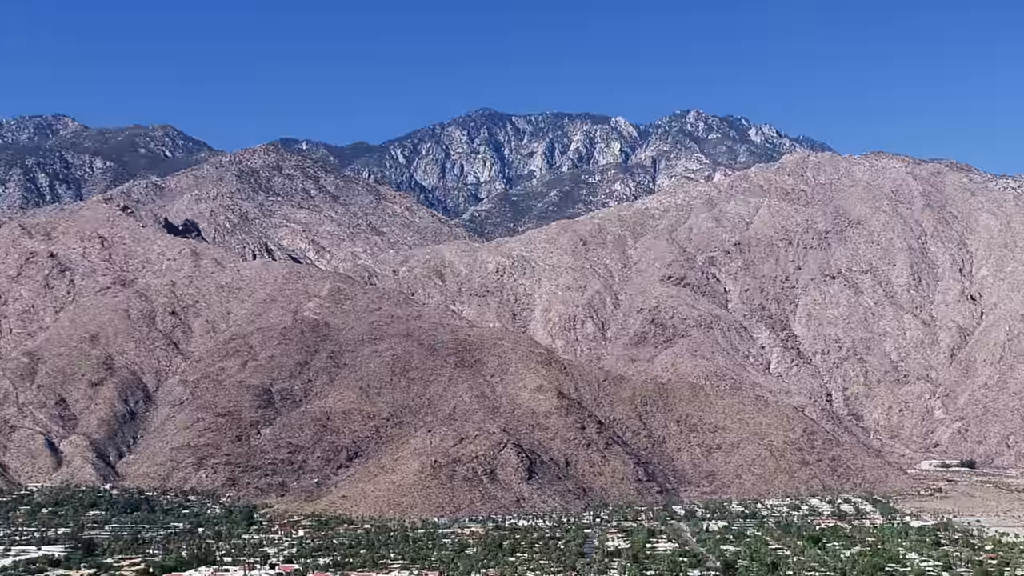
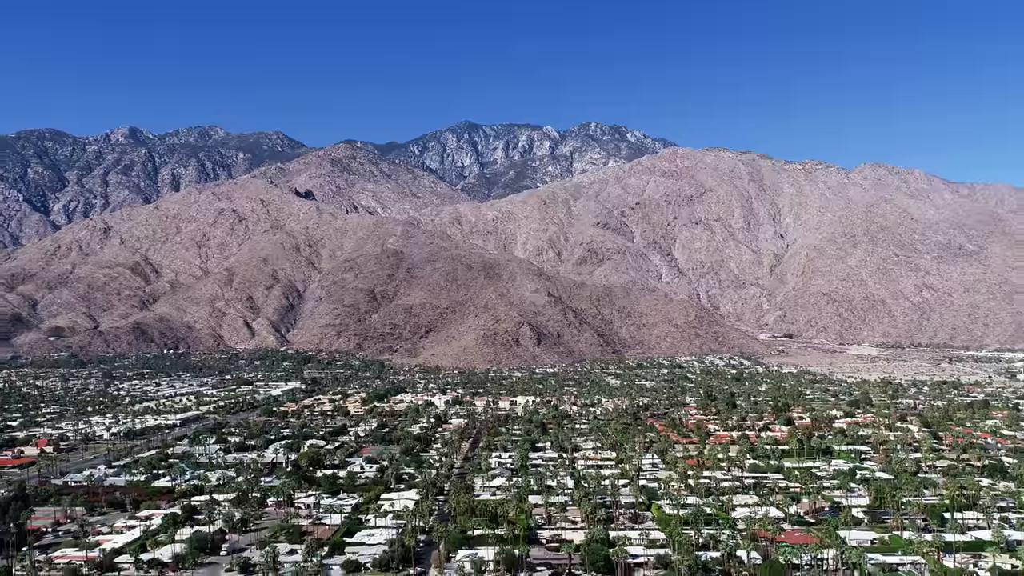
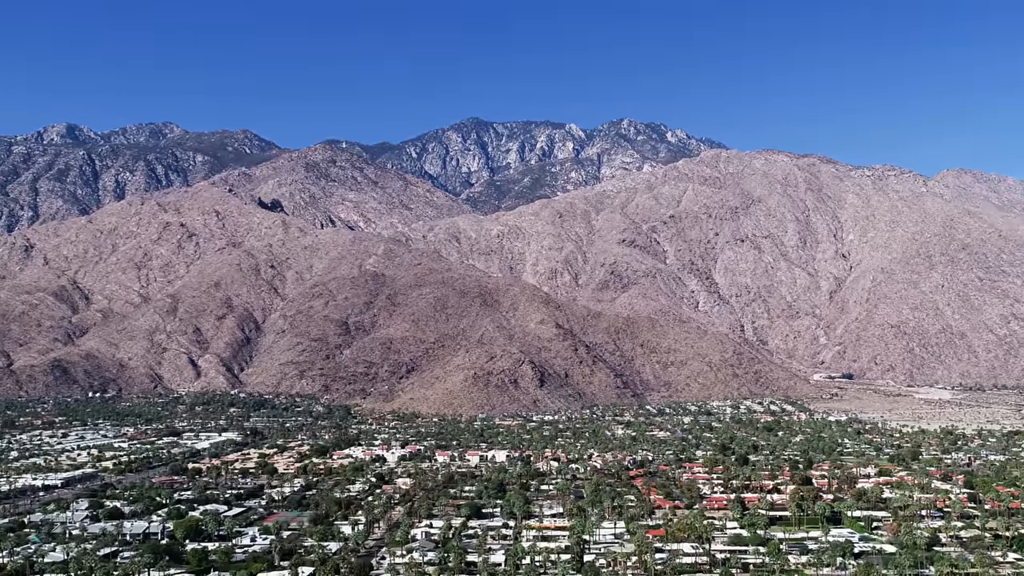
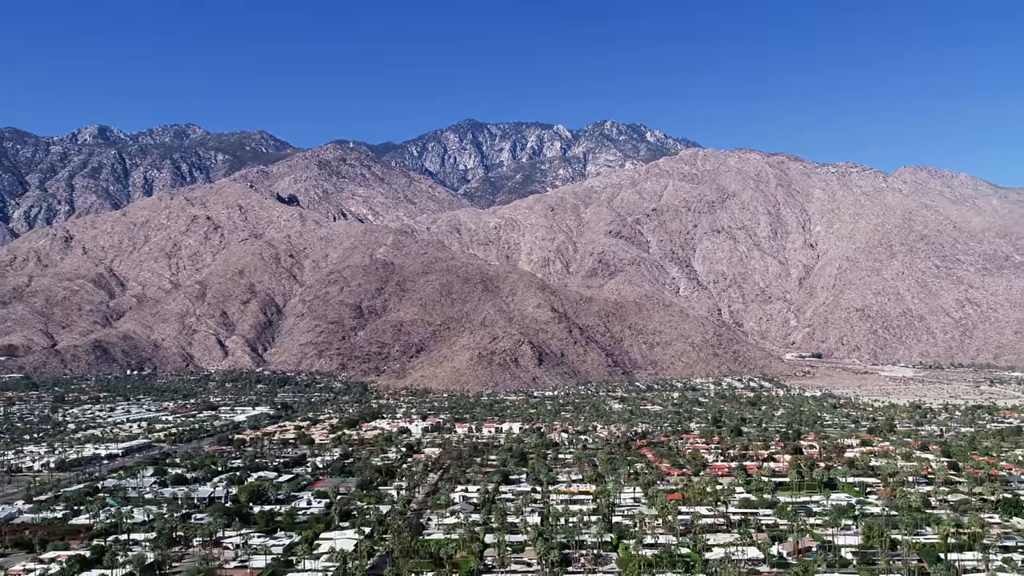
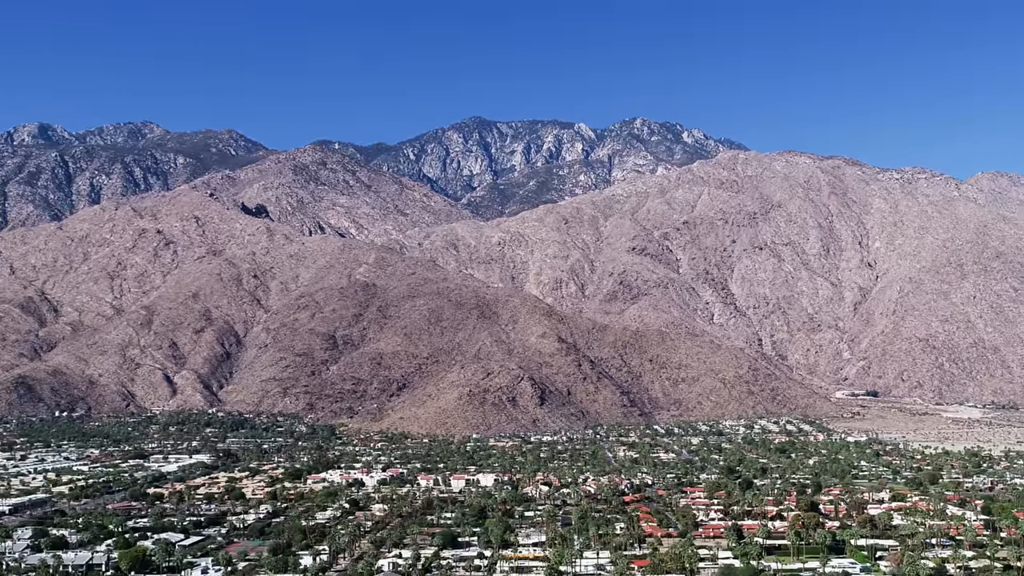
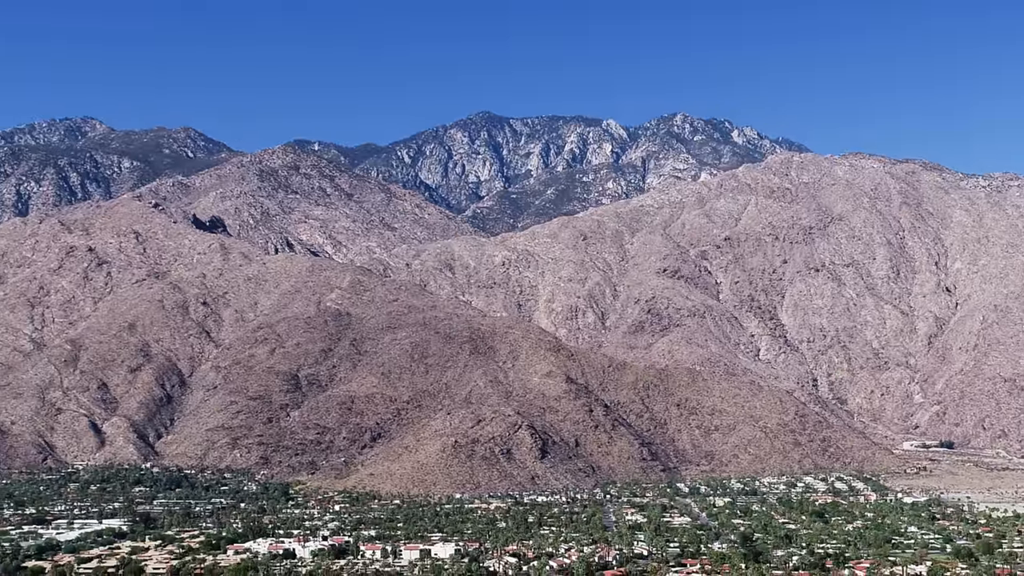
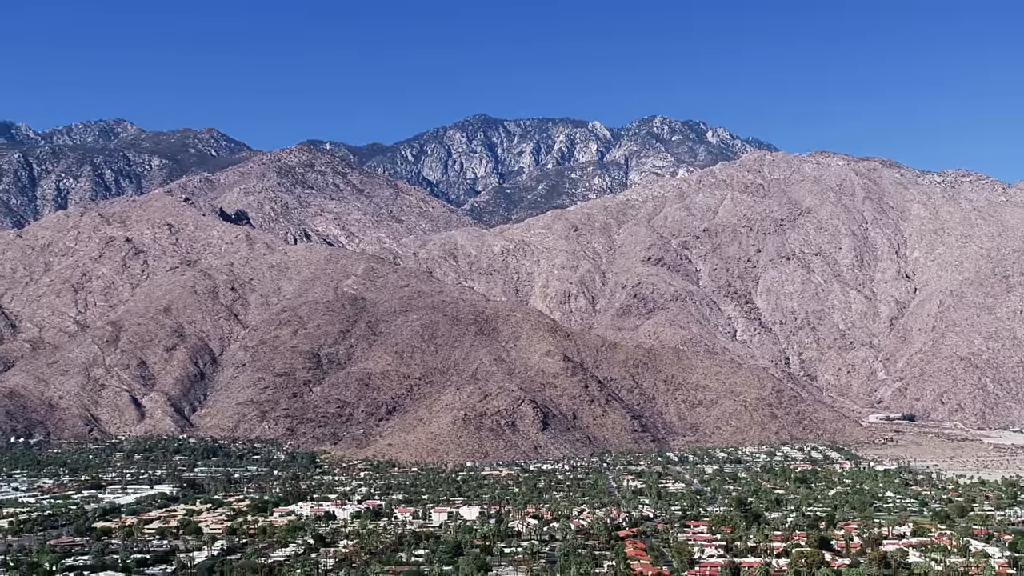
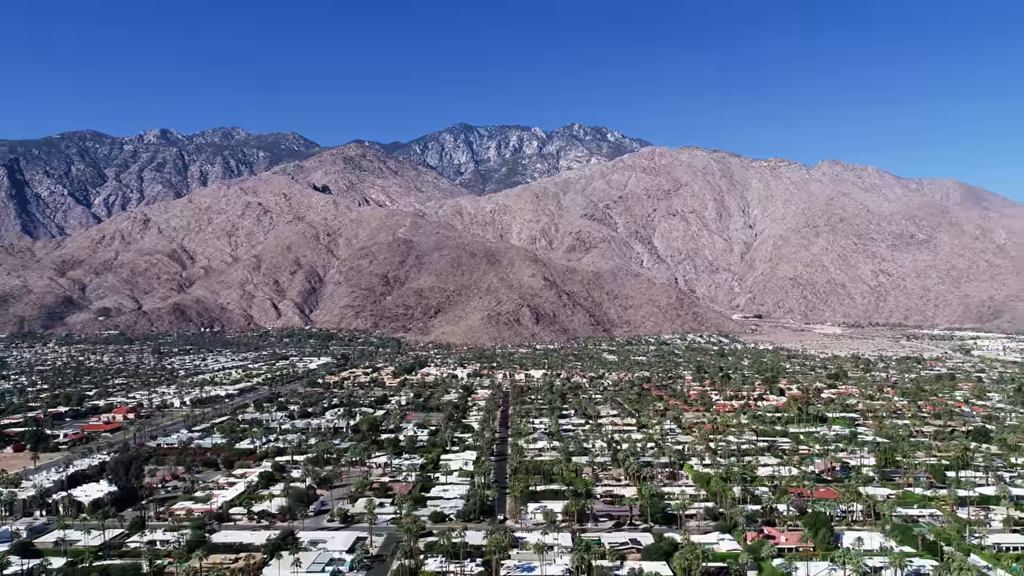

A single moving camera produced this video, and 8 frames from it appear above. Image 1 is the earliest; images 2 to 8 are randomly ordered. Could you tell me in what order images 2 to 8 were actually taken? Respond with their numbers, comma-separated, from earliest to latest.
6, 7, 5, 3, 4, 2, 8
